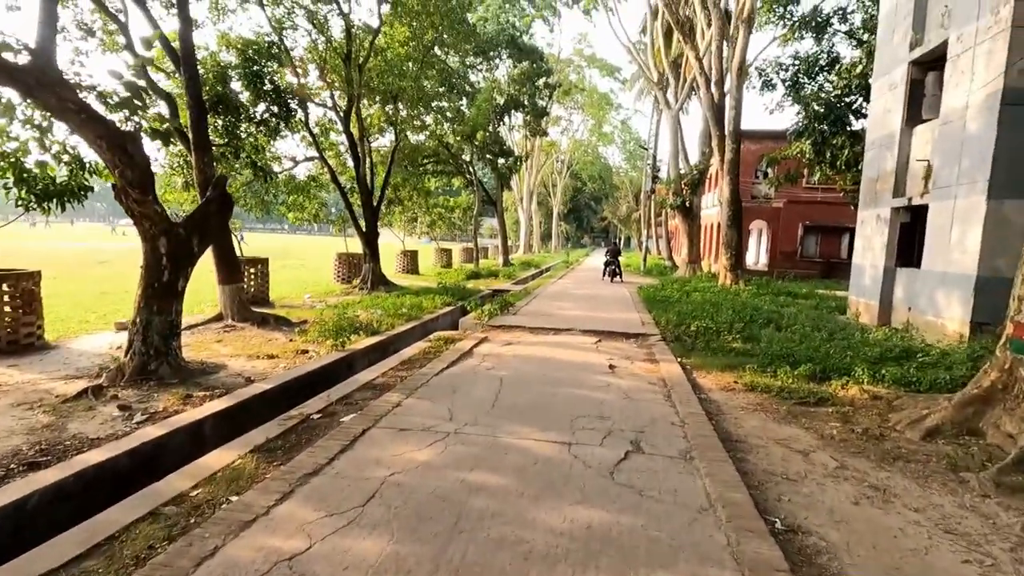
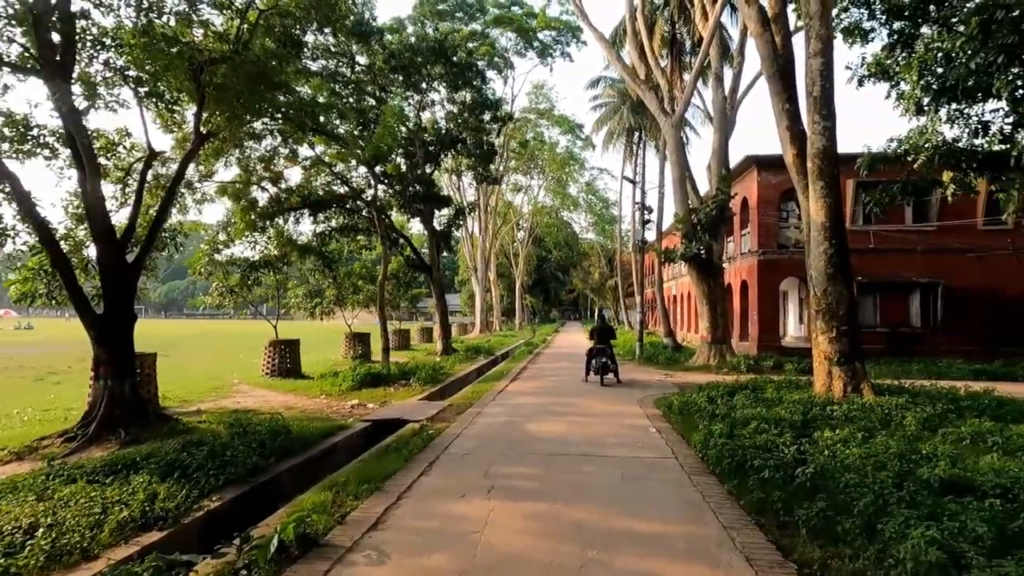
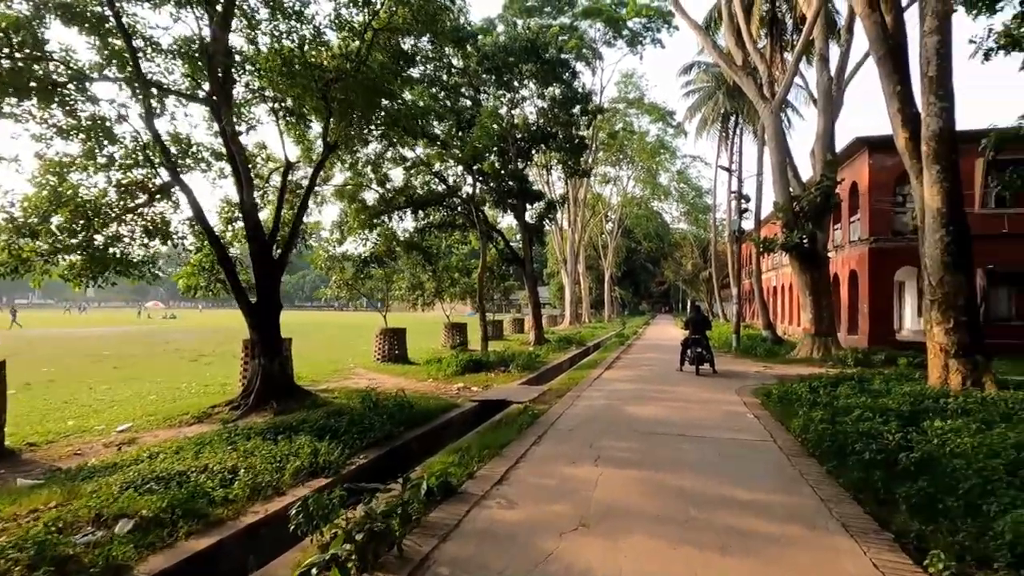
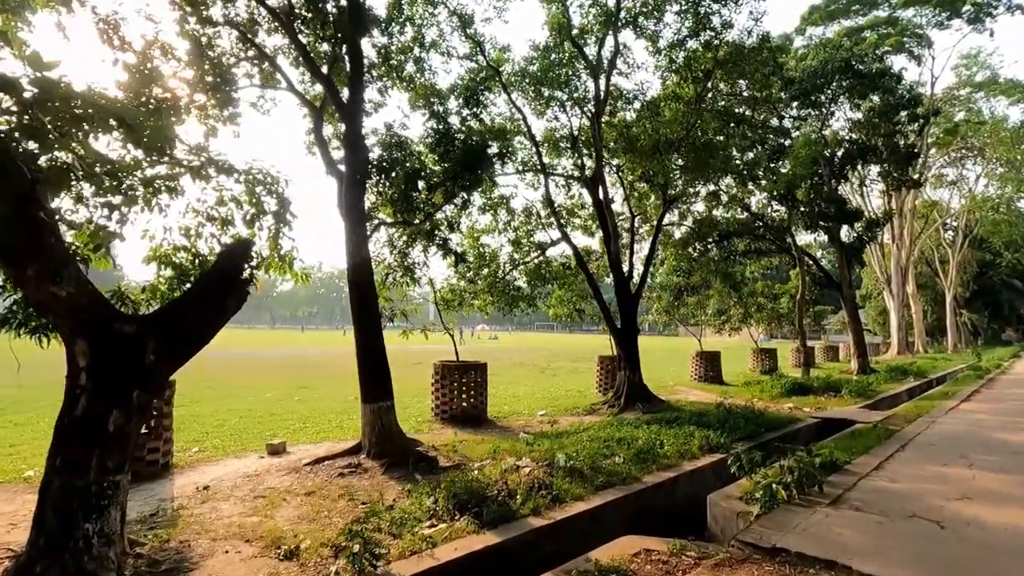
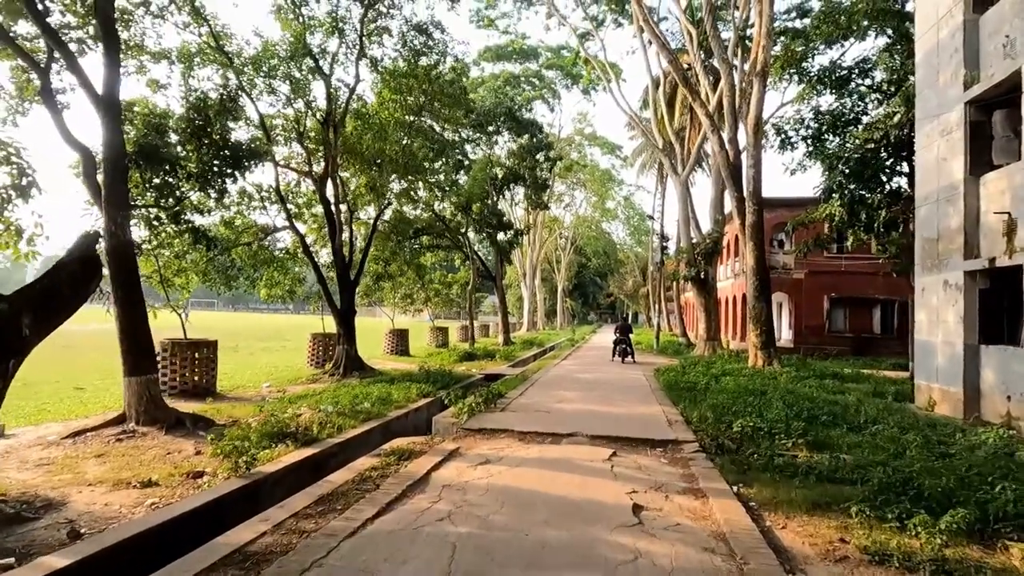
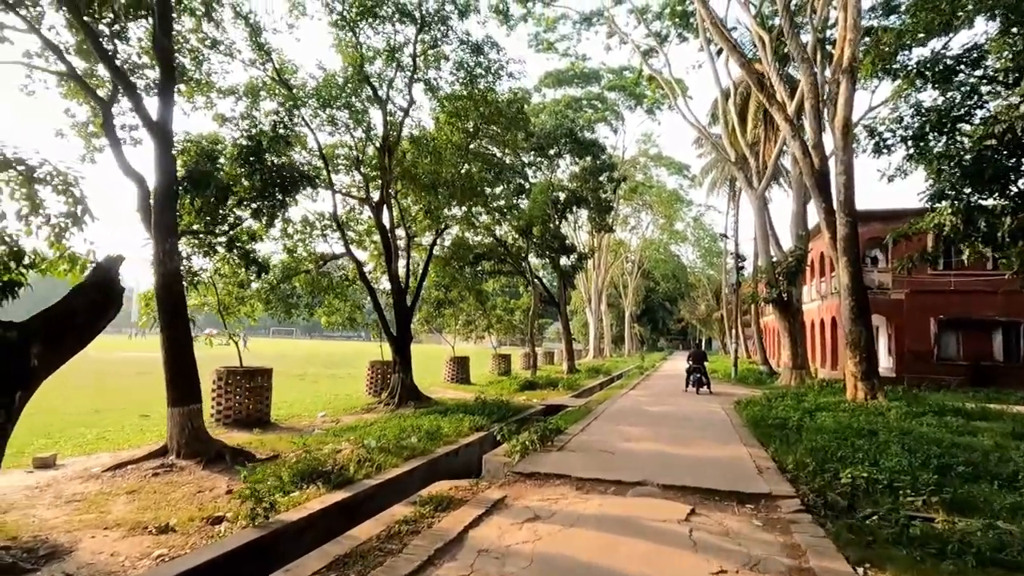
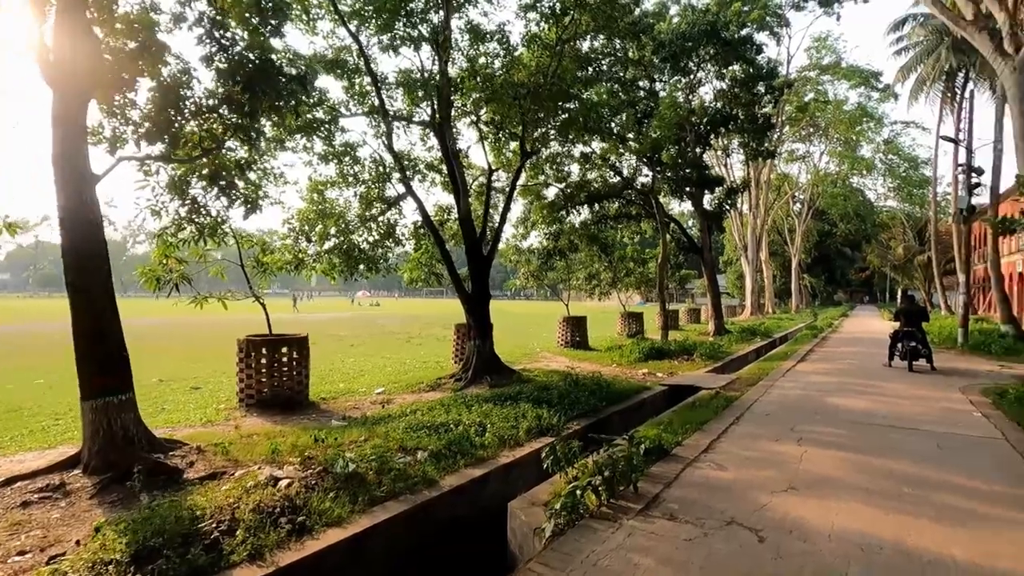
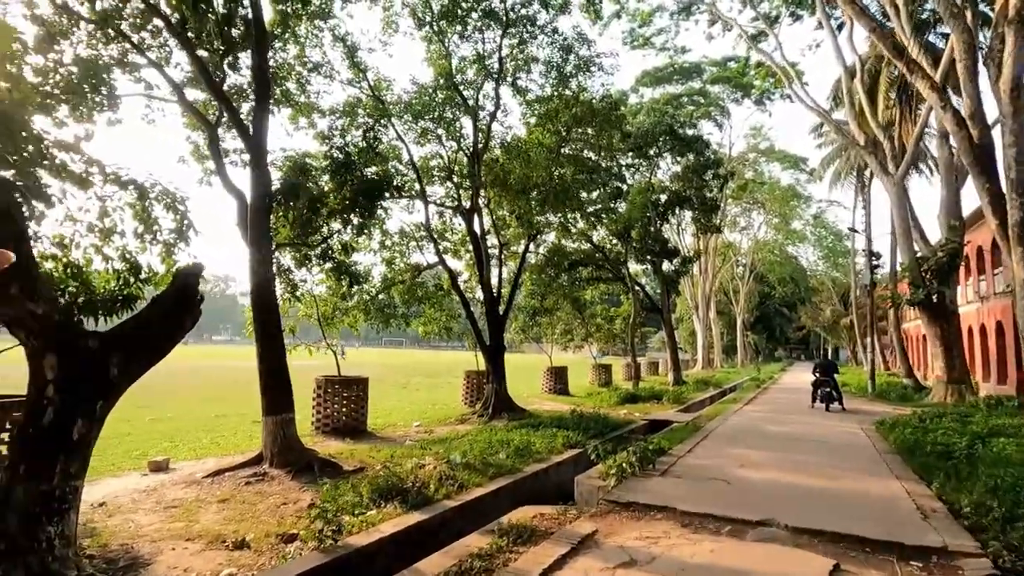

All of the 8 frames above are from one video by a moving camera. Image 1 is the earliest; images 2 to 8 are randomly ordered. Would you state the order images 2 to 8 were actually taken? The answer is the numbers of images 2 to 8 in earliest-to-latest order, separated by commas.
5, 6, 8, 4, 7, 3, 2
